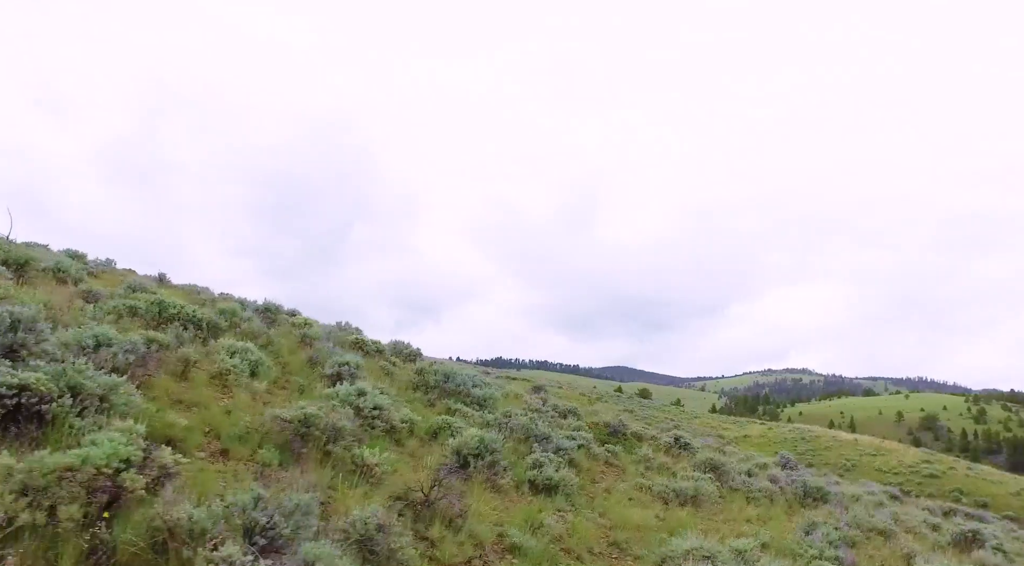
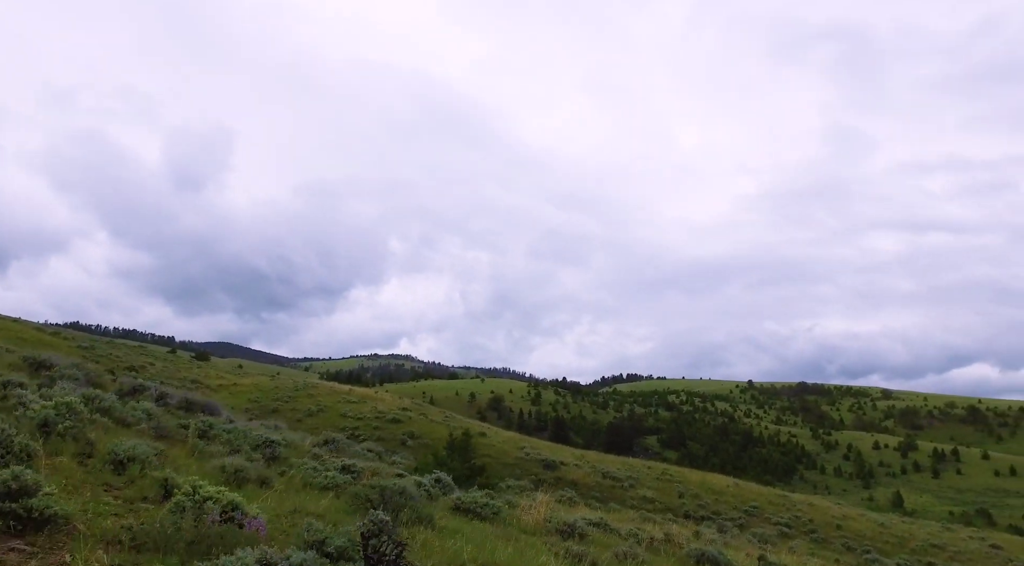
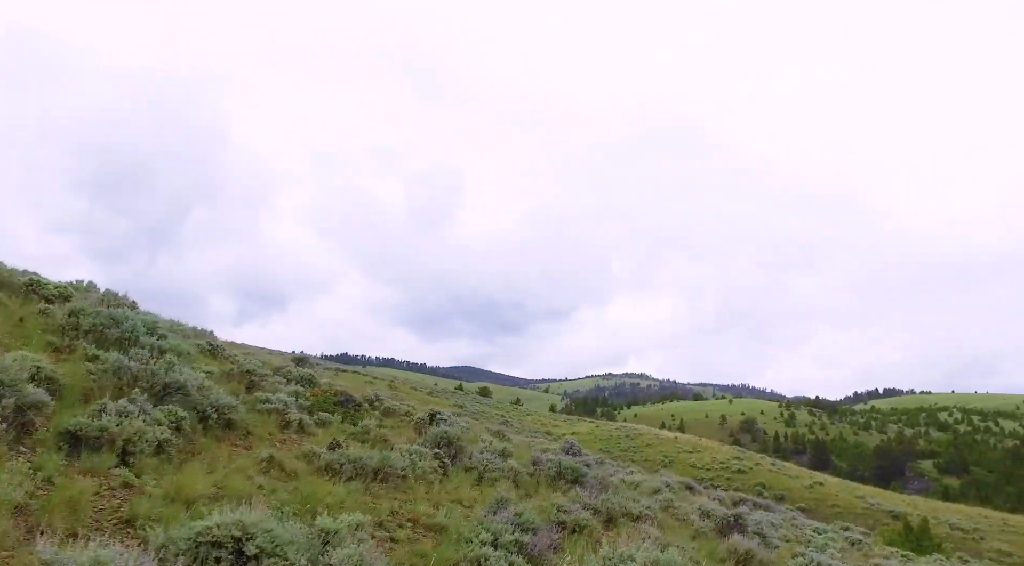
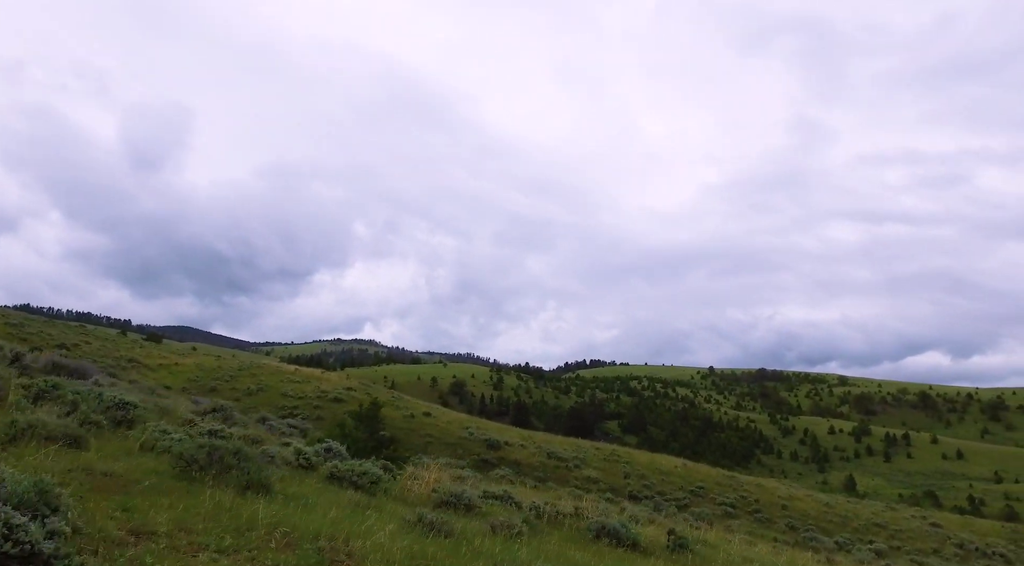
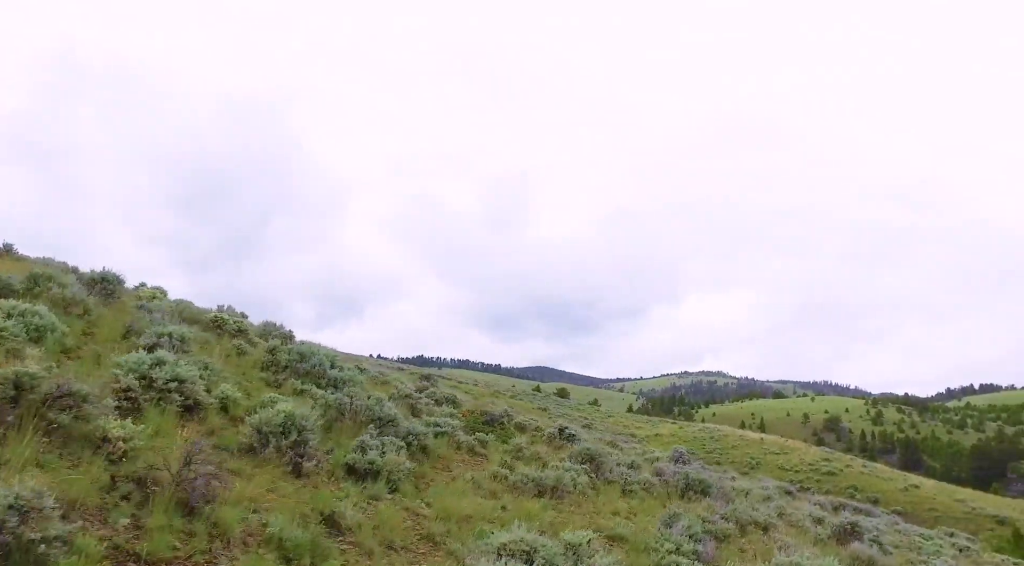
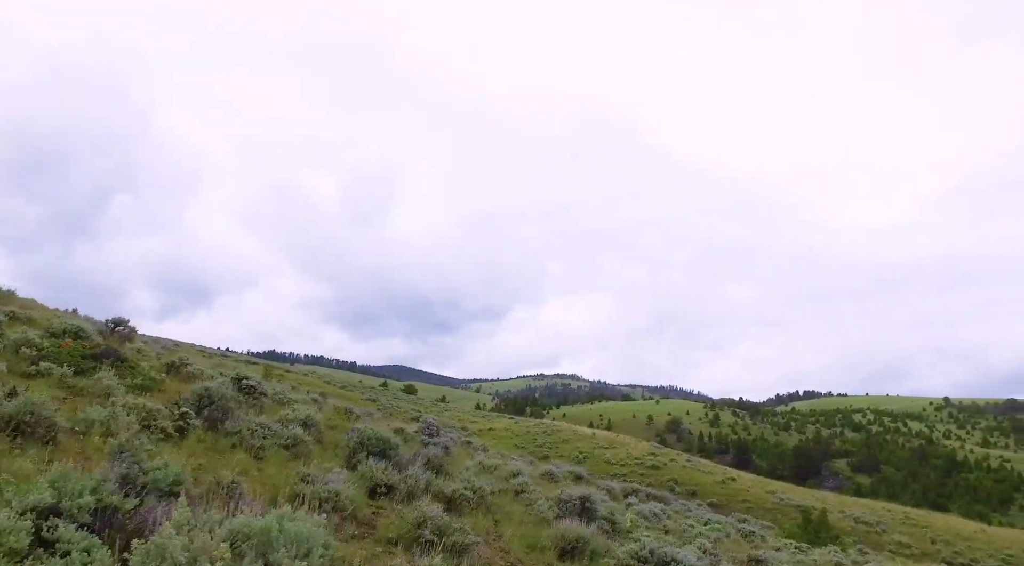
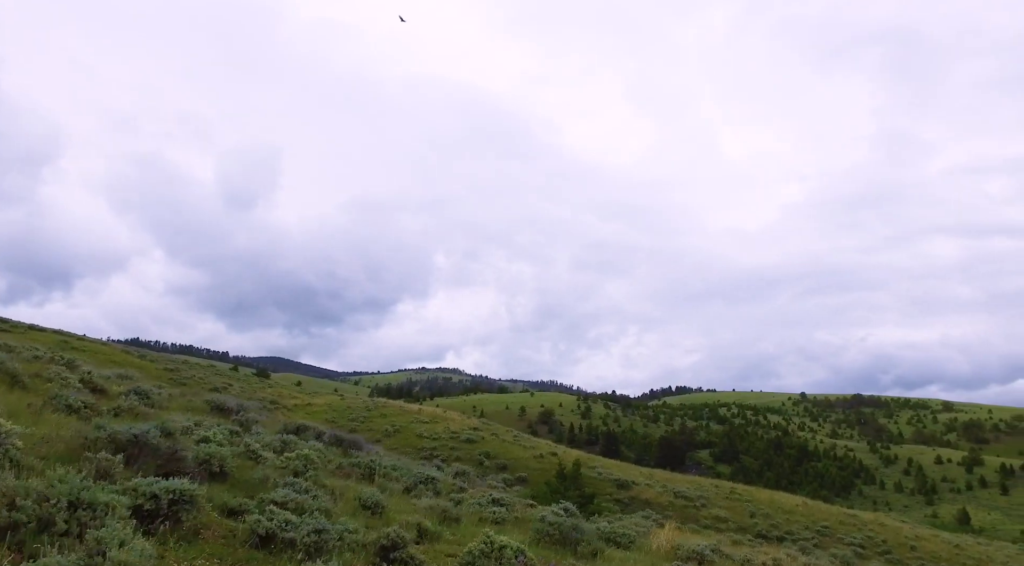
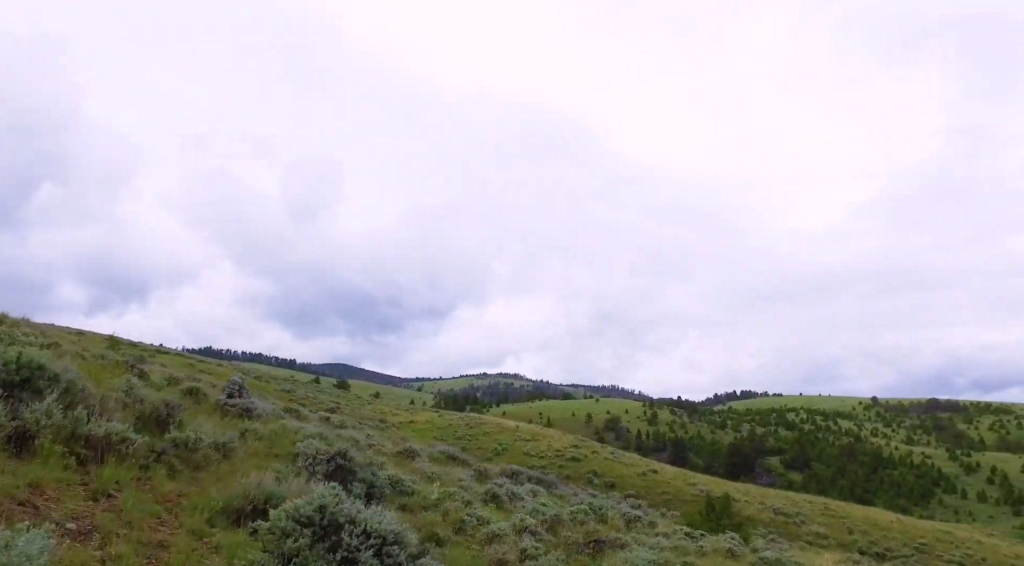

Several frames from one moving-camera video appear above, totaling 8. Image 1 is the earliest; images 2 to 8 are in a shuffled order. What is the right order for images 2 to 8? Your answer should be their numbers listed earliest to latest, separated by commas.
5, 3, 6, 8, 7, 2, 4
